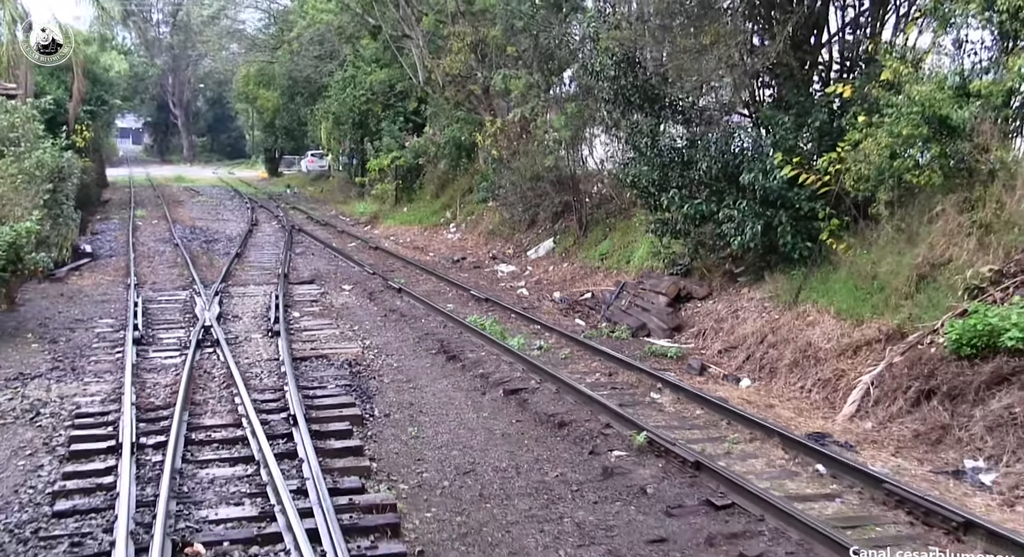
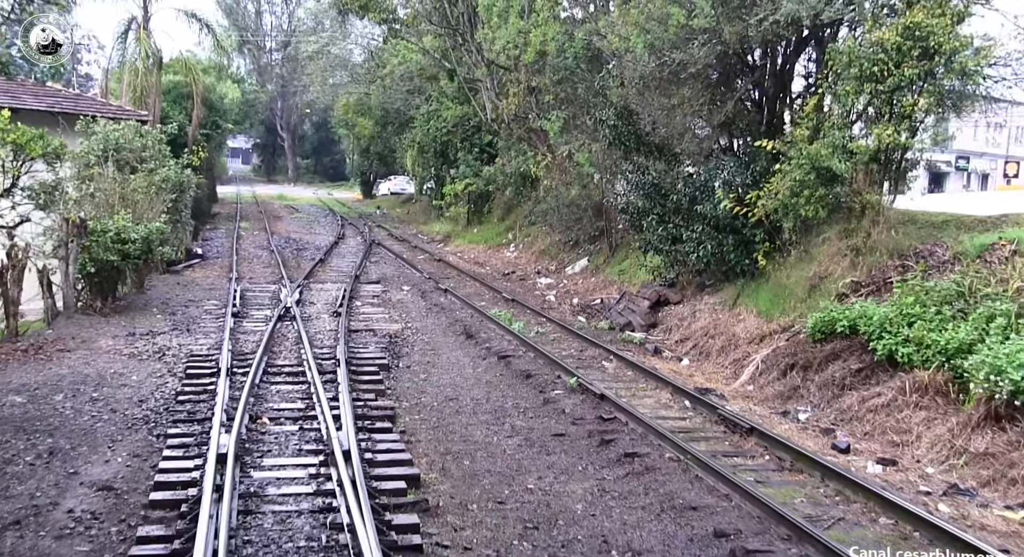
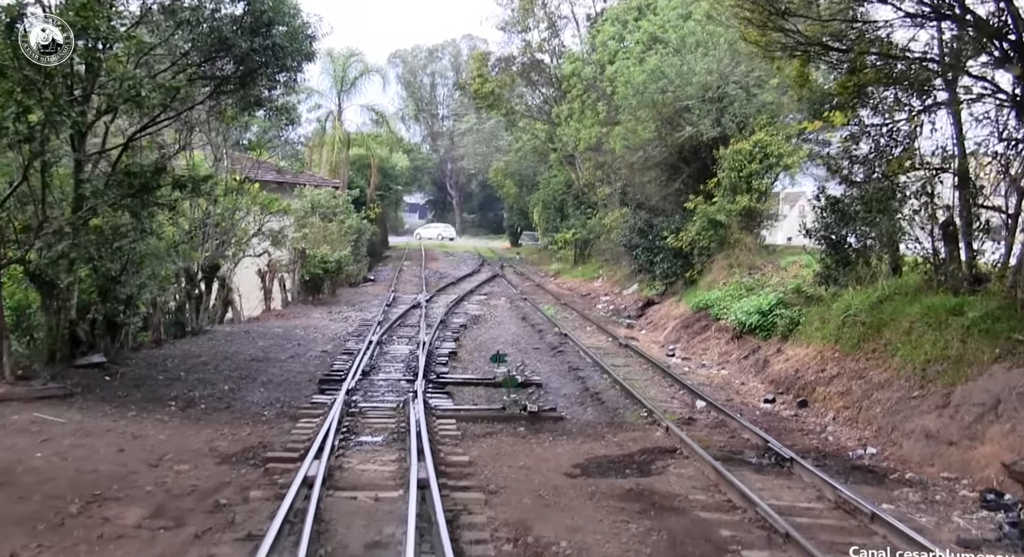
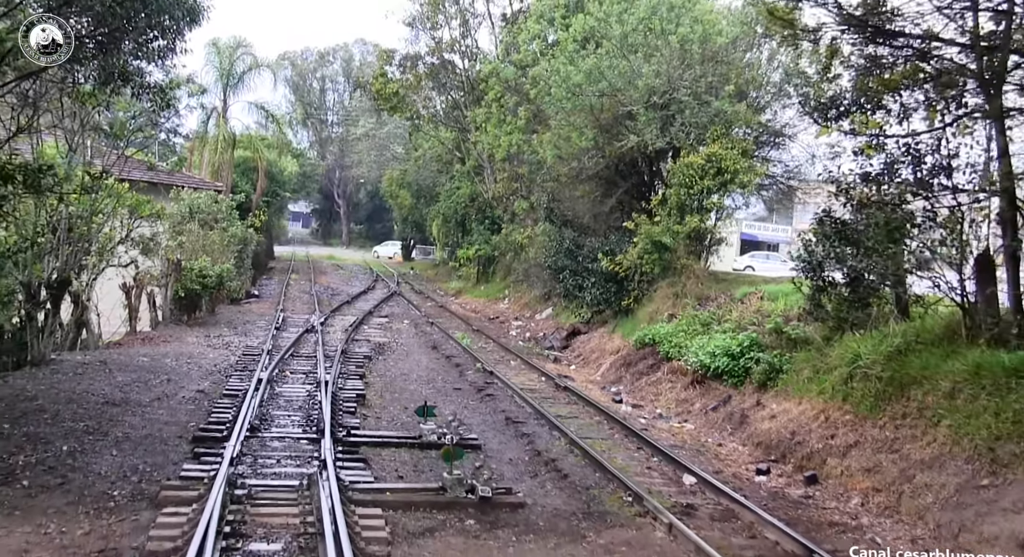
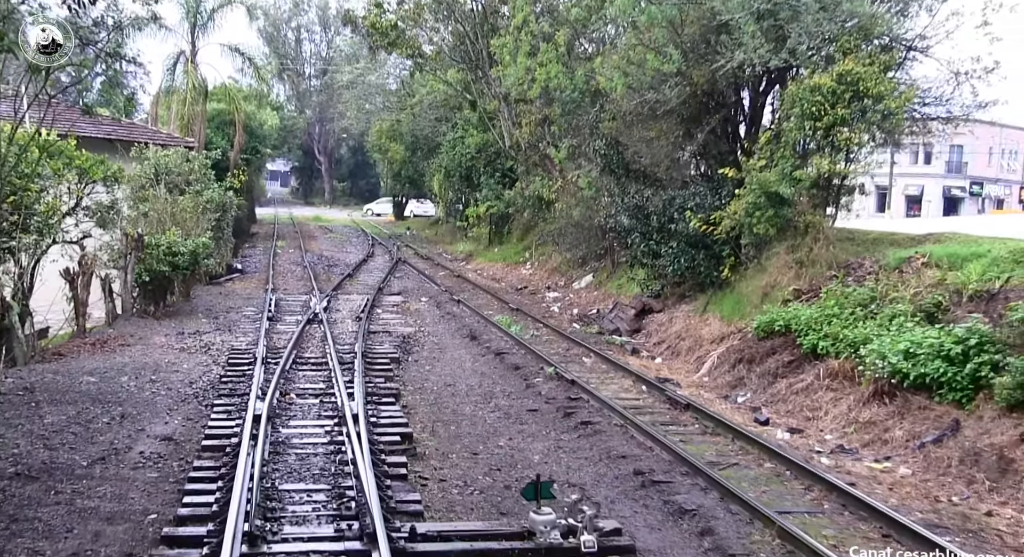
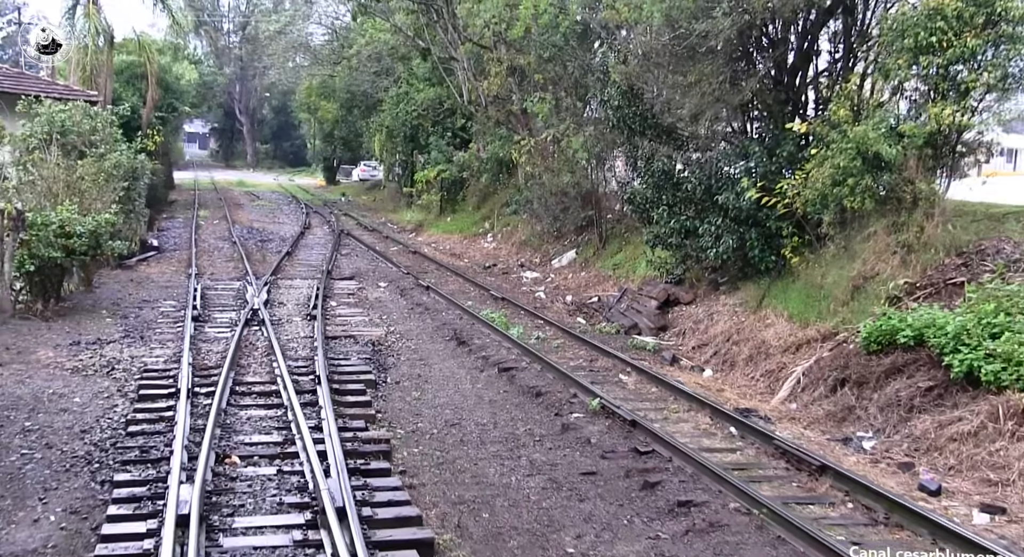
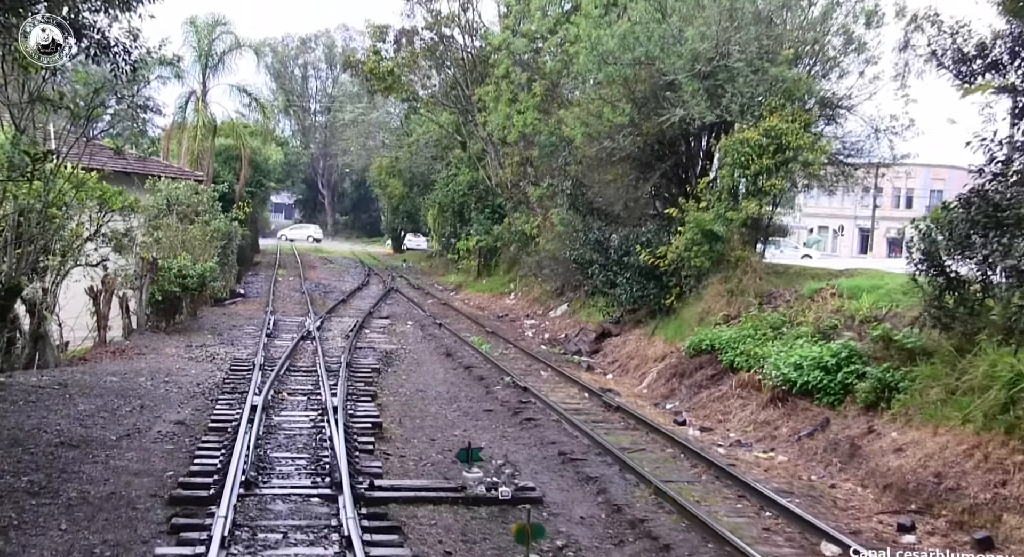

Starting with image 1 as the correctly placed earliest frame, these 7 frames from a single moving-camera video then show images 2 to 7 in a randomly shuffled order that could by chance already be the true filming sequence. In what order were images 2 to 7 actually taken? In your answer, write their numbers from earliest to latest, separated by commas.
6, 2, 5, 7, 4, 3
